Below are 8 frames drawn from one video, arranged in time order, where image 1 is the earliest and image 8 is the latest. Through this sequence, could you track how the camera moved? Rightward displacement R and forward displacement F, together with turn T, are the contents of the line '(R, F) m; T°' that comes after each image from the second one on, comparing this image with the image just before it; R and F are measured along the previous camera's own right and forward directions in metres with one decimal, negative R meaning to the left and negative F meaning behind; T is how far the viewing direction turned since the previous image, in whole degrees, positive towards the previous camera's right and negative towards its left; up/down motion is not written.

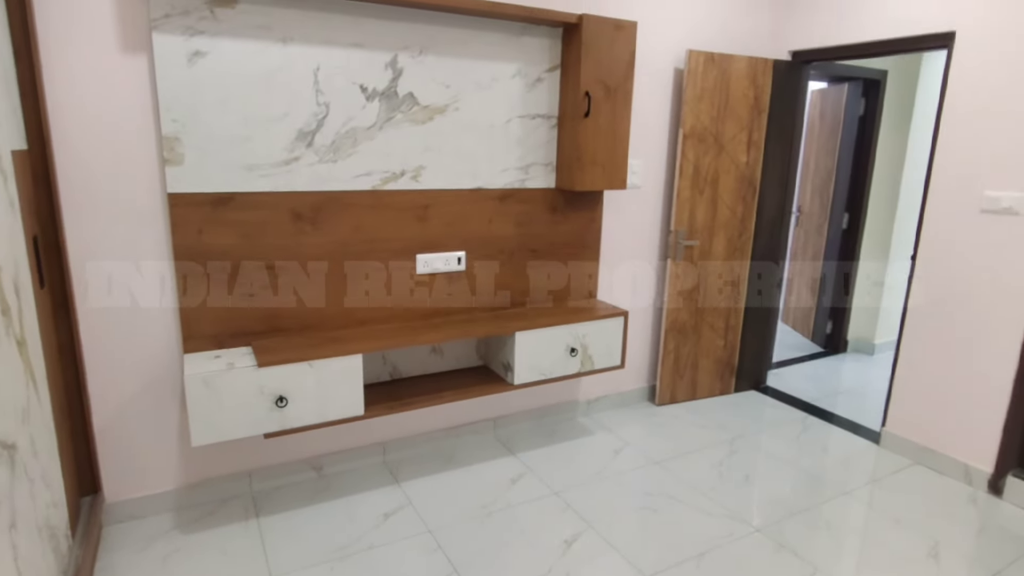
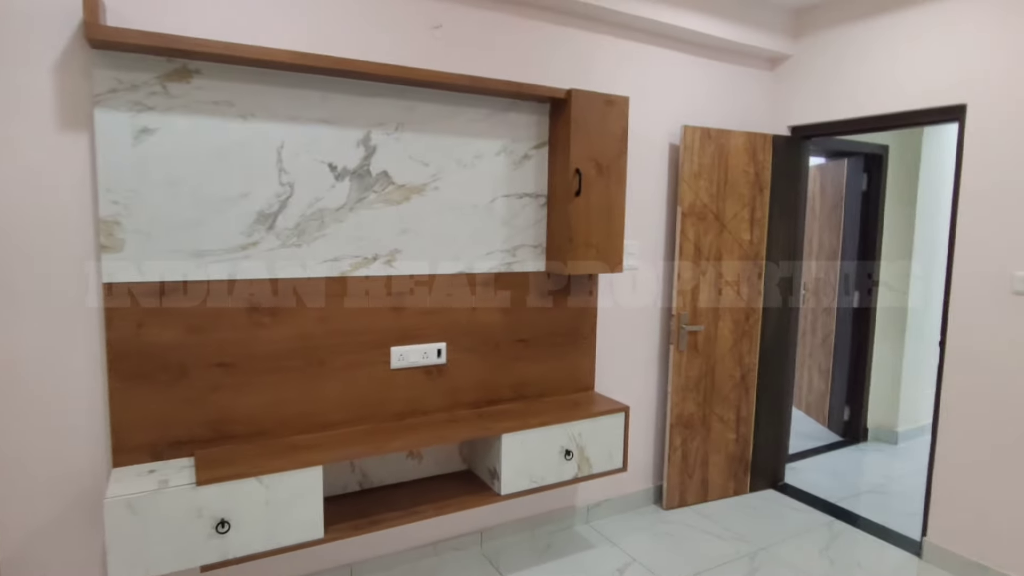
(0.0, +0.2) m; 0°
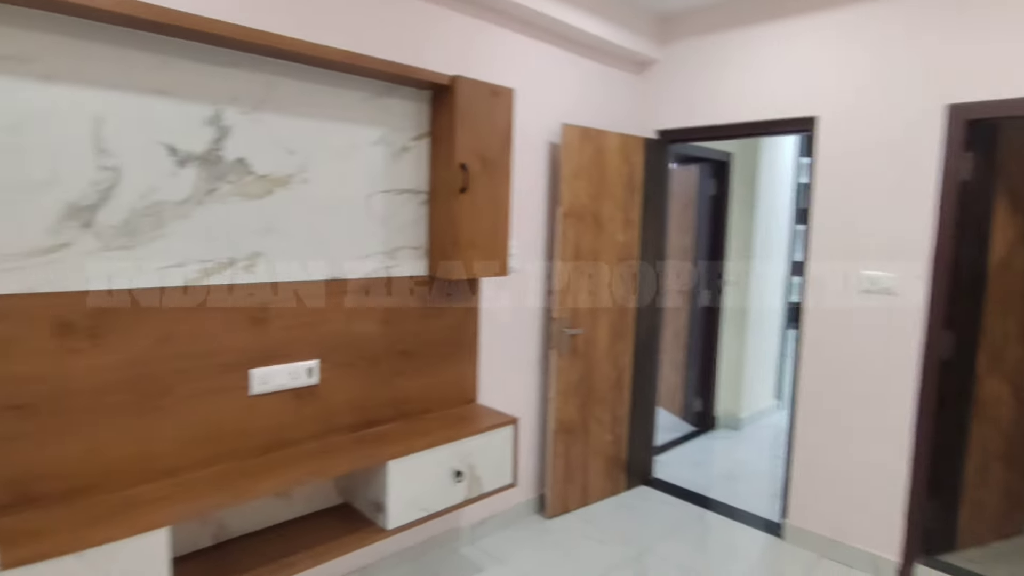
(-0.2, +0.2) m; +15°
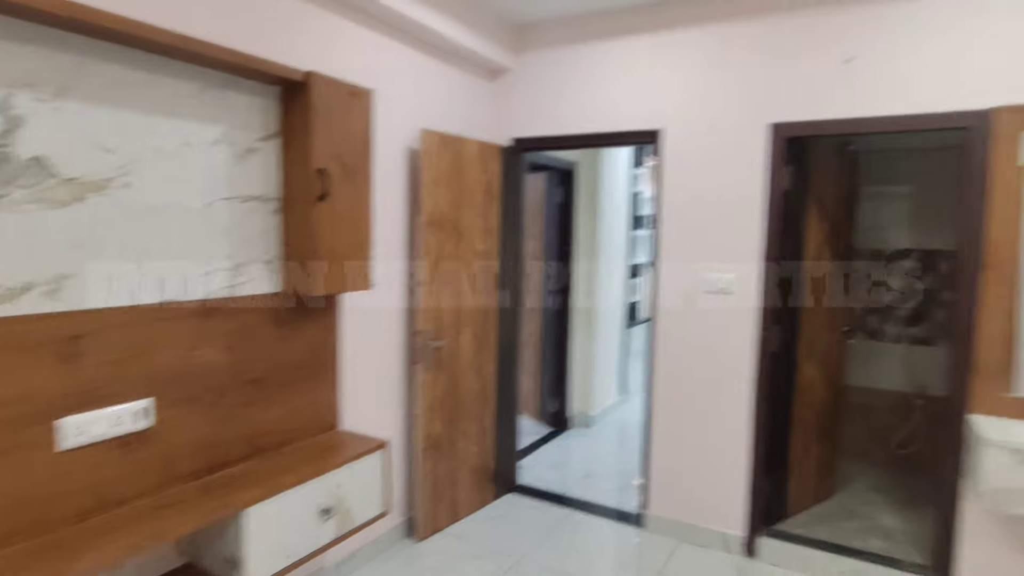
(-0.1, +0.1) m; +15°
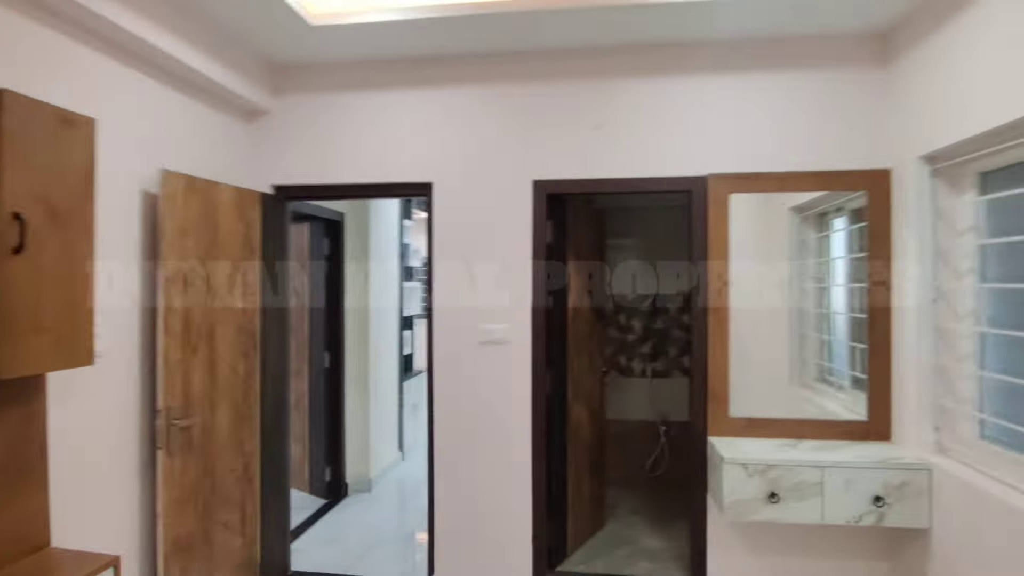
(0.0, +0.1) m; +22°
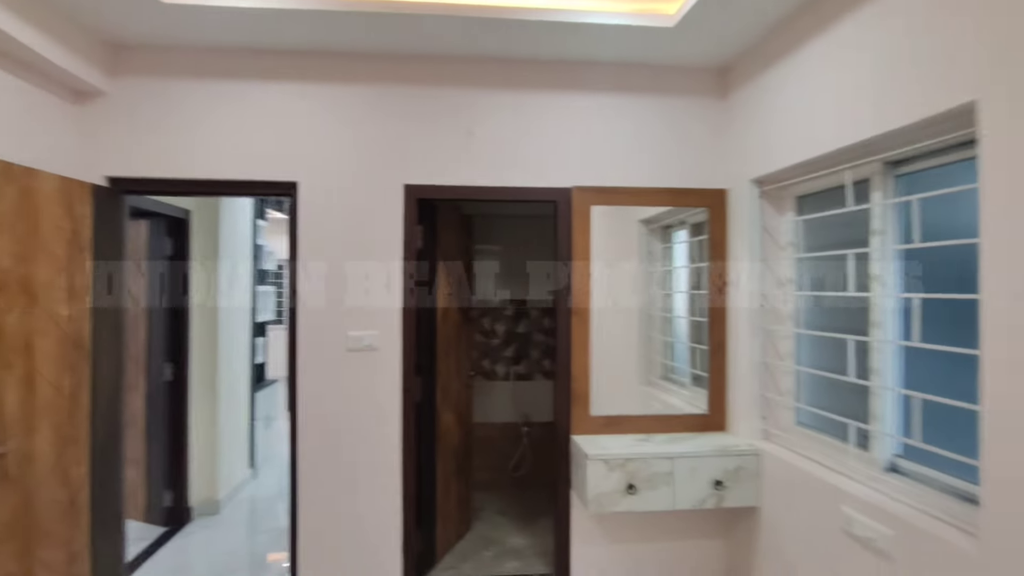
(-0.1, 0.0) m; +13°
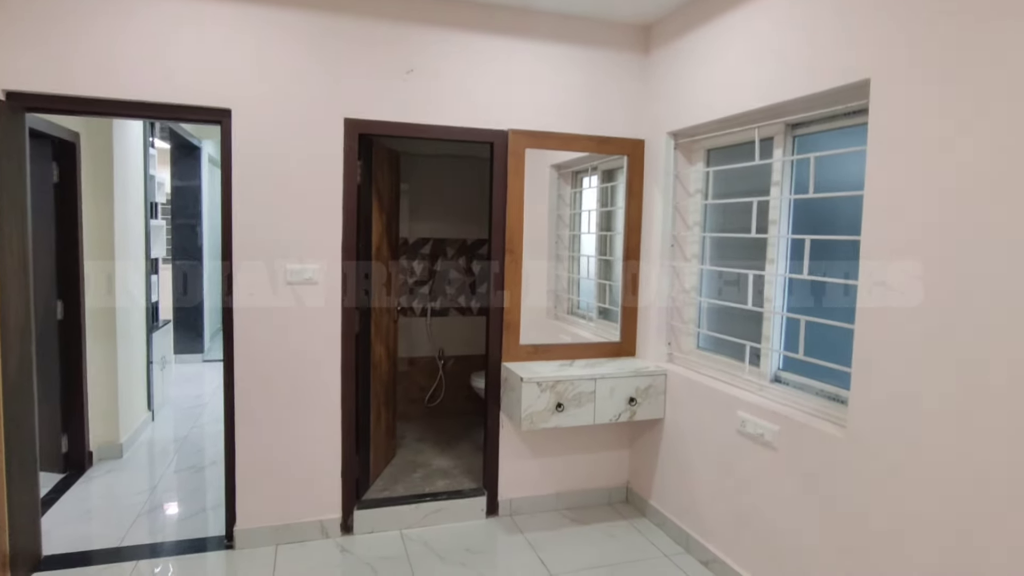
(-0.3, -0.1) m; +12°
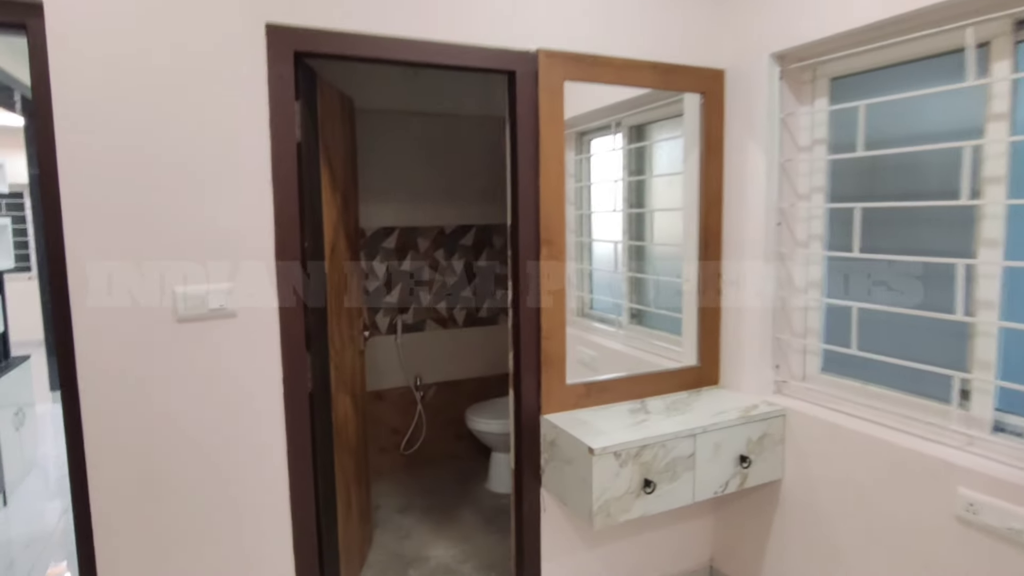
(-0.3, +1.1) m; +6°
